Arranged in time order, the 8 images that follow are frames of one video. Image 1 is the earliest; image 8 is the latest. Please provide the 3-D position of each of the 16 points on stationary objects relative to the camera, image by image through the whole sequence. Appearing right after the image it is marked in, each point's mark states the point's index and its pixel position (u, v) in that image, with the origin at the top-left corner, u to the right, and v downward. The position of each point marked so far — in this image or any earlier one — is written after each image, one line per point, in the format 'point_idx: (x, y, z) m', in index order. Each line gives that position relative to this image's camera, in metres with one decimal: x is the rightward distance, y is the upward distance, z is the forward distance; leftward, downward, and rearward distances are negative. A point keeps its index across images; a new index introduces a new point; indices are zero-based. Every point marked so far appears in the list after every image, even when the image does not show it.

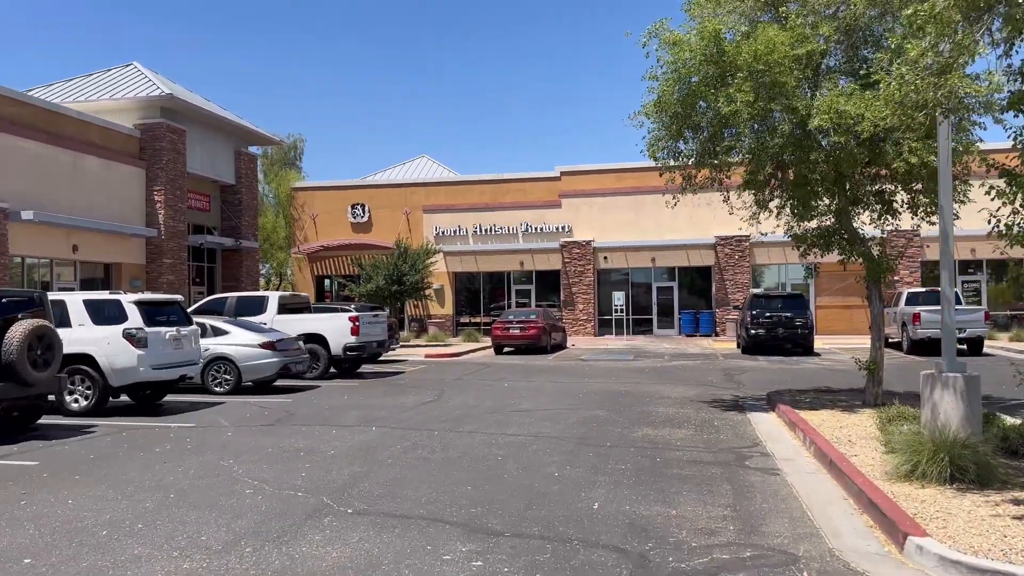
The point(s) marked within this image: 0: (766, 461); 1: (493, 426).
0: (+2.7, -1.9, +8.5) m
1: (-0.3, -1.9, +10.5) m
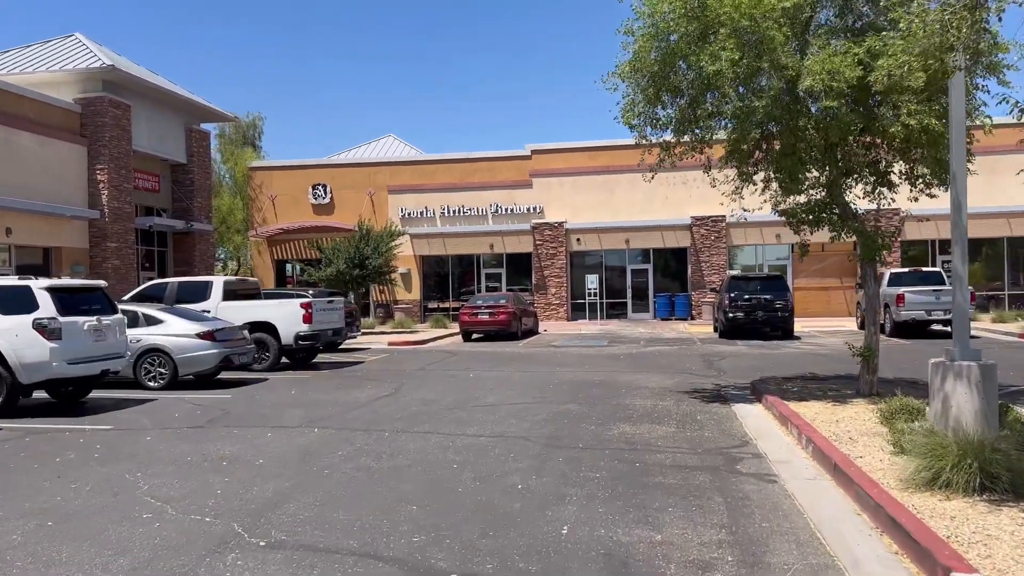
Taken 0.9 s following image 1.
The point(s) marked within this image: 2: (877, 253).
0: (+2.3, -1.7, +7.5) m
1: (-0.7, -1.6, +9.4) m
2: (+5.1, +0.5, +10.9) m
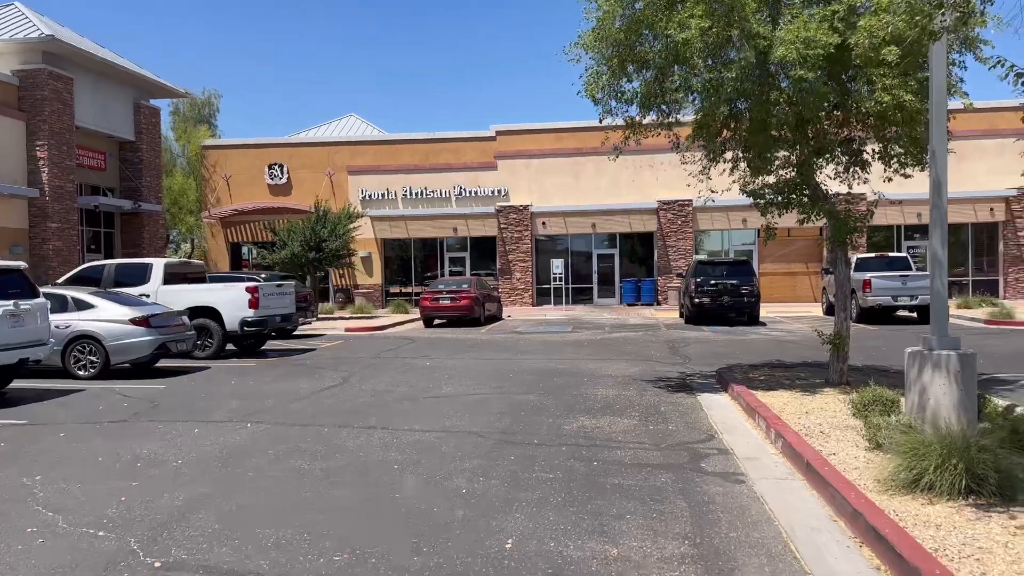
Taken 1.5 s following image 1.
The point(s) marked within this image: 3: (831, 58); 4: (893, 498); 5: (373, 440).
0: (+1.9, -1.5, +6.9) m
1: (-1.3, -1.4, +8.7) m
2: (+4.5, +0.7, +10.5) m
3: (+3.9, +2.8, +9.7) m
4: (+2.6, -1.4, +5.4) m
5: (-1.4, -1.5, +7.6) m
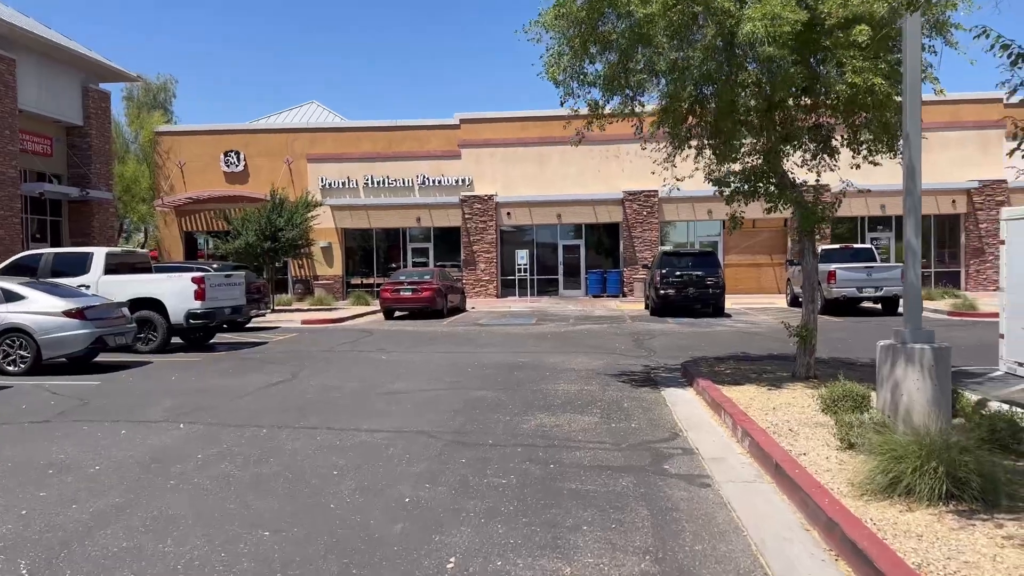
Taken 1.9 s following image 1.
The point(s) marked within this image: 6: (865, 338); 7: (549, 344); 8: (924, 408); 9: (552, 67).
0: (+1.5, -1.4, +6.5) m
1: (-1.7, -1.3, +8.2) m
2: (+3.9, +0.8, +10.1) m
3: (+3.4, +3.0, +9.3) m
4: (+2.3, -1.4, +5.0) m
5: (-1.8, -1.4, +7.1) m
6: (+7.2, -1.0, +15.9) m
7: (+0.7, -1.1, +15.5) m
8: (+3.6, -1.0, +6.9) m
9: (+0.5, +3.0, +10.8) m
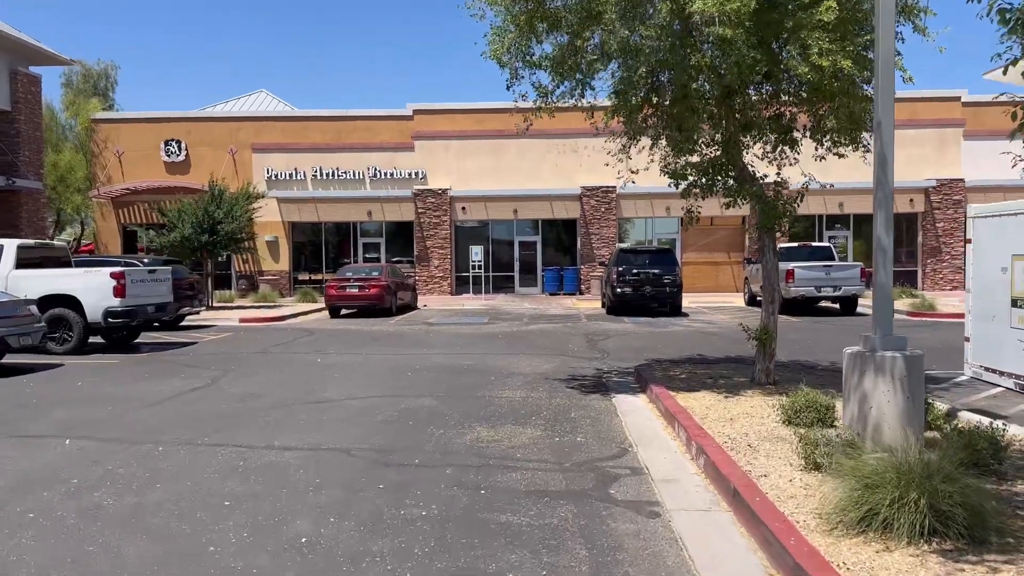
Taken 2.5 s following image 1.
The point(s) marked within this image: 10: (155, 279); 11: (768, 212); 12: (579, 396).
0: (+0.9, -1.5, +5.8) m
1: (-2.4, -1.3, +7.3) m
2: (+3.2, +0.8, +9.5) m
3: (+2.8, +3.0, +8.6) m
4: (+1.8, -1.4, +4.3) m
5: (-2.3, -1.4, +6.2) m
6: (+6.1, -1.0, +15.4) m
7: (-0.3, -1.1, +14.7) m
8: (+3.0, -1.1, +6.2) m
9: (-0.2, +3.0, +10.0) m
10: (-6.3, +0.2, +13.9) m
11: (+3.1, +0.9, +9.5) m
12: (+0.8, -1.3, +9.5) m
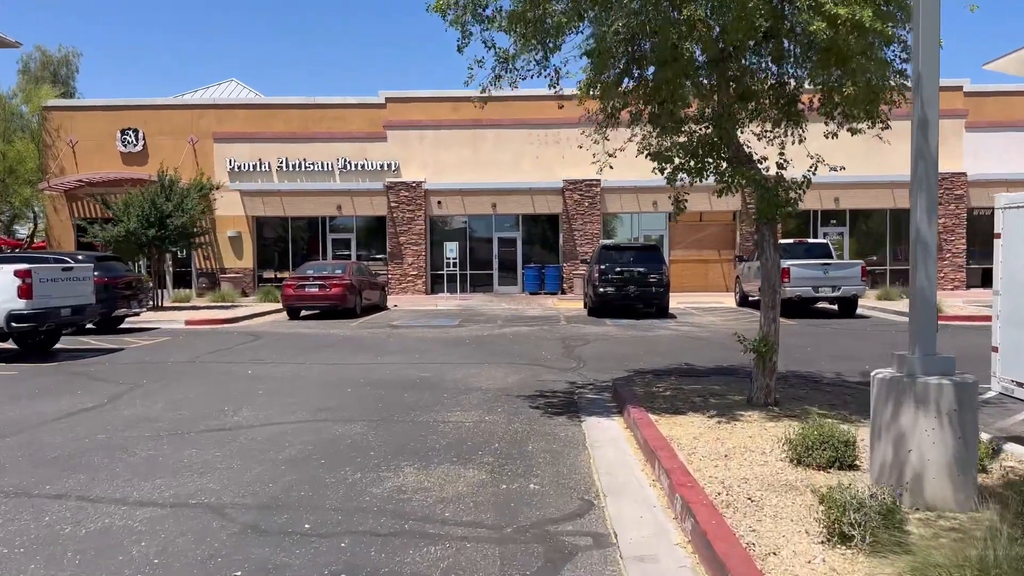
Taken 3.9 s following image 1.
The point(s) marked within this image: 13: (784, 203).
0: (+0.5, -1.5, +4.2) m
1: (-2.8, -1.4, +5.7) m
2: (+2.7, +0.8, +8.0) m
3: (+2.3, +2.9, +7.1) m
4: (+1.4, -1.4, +2.8) m
5: (-2.8, -1.4, +4.6) m
6: (+5.6, -1.0, +13.9) m
7: (-0.8, -1.1, +13.1) m
8: (+2.6, -1.1, +4.7) m
9: (-0.7, +3.0, +8.4) m
10: (-6.9, +0.2, +12.3) m
11: (+2.6, +0.9, +7.9) m
12: (+0.3, -1.3, +7.9) m
13: (+2.8, +0.9, +8.1) m
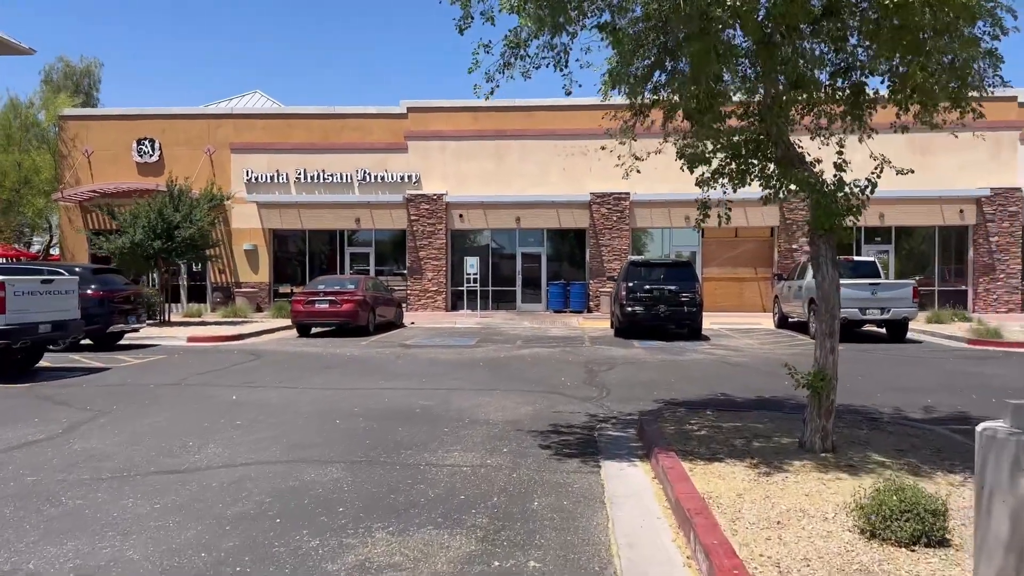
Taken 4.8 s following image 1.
0: (+0.4, -1.6, +3.0) m
1: (-2.8, -1.5, +4.6) m
2: (+2.8, +0.6, +6.7) m
3: (+2.3, +2.7, +5.9) m
4: (+1.2, -1.5, +1.5) m
5: (-2.9, -1.5, +3.5) m
6: (+5.8, -1.4, +12.5) m
7: (-0.6, -1.3, +12.0) m
8: (+2.5, -1.2, +3.4) m
9: (-0.6, +2.8, +7.3) m
10: (-6.6, 0.0, +11.4) m
11: (+2.7, +0.7, +6.7) m
12: (+0.4, -1.5, +6.7) m
13: (+2.9, +0.7, +6.8) m
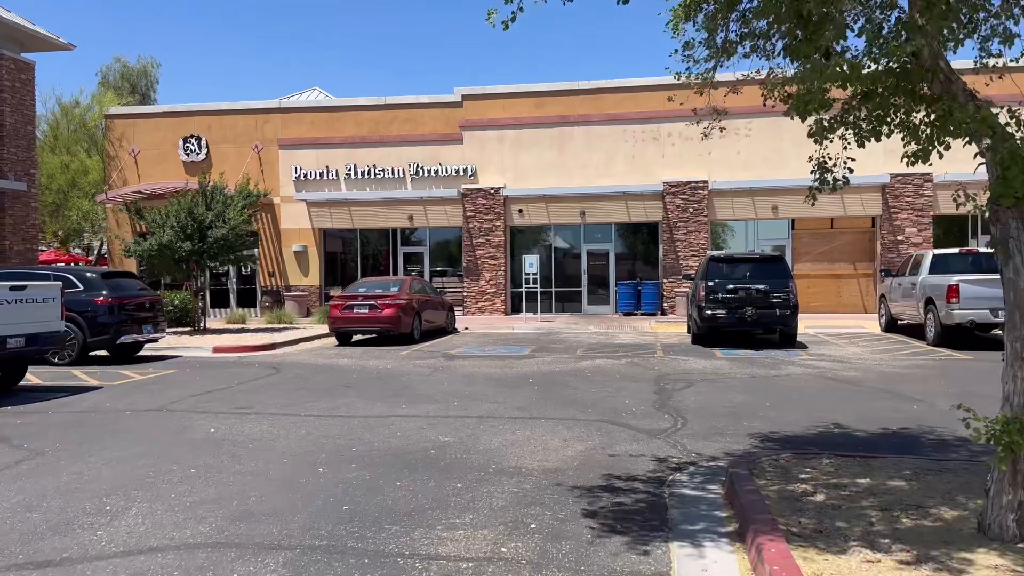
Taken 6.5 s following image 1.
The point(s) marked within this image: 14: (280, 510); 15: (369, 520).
0: (+0.2, -1.6, +0.8) m
1: (-2.9, -1.5, +2.7) m
2: (+2.9, +0.6, +4.3) m
3: (+2.4, +2.7, +3.5) m
4: (+0.9, -1.5, -0.7) m
5: (-3.0, -1.5, +1.6) m
6: (+6.5, -1.3, +9.8) m
7: (+0.1, -1.4, +9.9) m
8: (+2.4, -1.2, +1.1) m
9: (-0.4, +2.8, +5.2) m
10: (-6.0, -0.1, +9.8) m
11: (+2.8, +0.7, +4.3) m
12: (+0.5, -1.5, +4.5) m
13: (+3.0, +0.7, +4.4) m
14: (-1.5, -1.5, +5.3) m
15: (-0.9, -1.5, +5.0) m
